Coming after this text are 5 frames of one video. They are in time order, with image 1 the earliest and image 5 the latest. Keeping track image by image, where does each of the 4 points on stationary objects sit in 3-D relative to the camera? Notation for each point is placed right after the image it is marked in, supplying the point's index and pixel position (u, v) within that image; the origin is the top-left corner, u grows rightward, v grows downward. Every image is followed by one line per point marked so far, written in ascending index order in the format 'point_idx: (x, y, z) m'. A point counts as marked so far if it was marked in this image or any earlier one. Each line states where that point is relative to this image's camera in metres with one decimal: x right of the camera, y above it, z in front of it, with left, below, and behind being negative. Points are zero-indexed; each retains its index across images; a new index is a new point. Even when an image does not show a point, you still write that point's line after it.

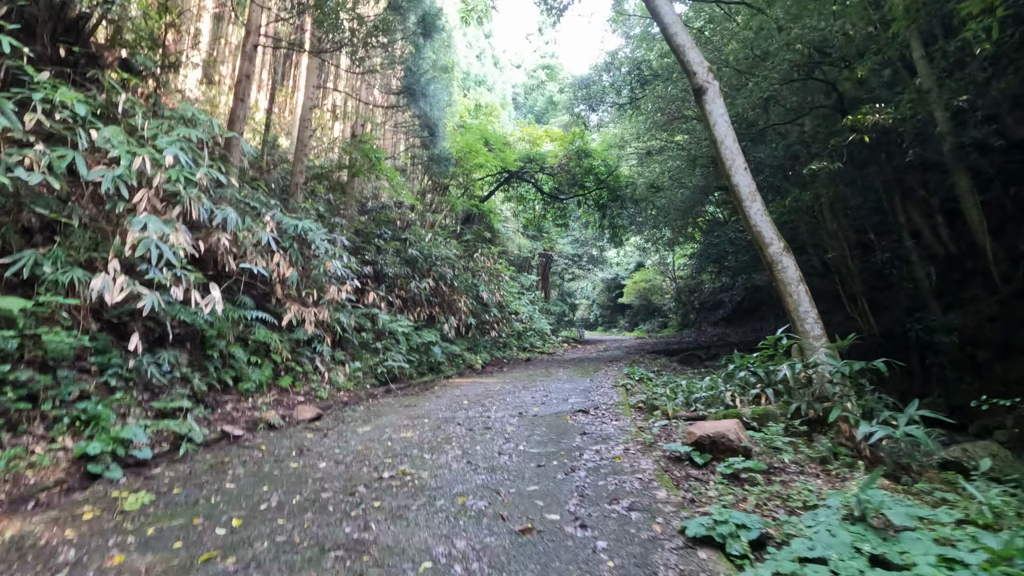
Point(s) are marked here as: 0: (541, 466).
0: (+0.2, -0.9, +2.8) m
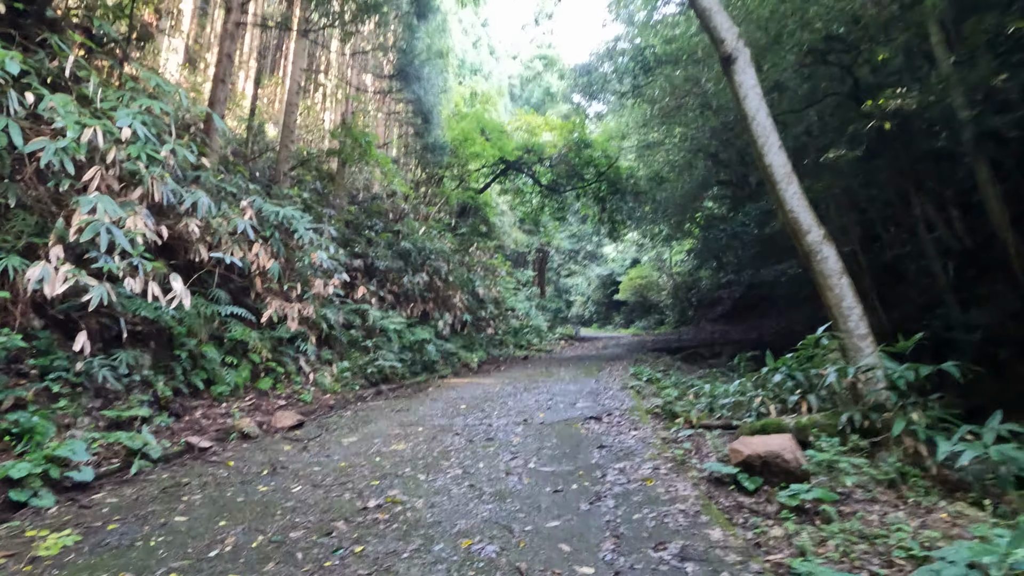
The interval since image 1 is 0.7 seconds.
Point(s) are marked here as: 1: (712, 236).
0: (+0.2, -0.9, +2.4) m
1: (+5.1, +1.3, +13.6) m
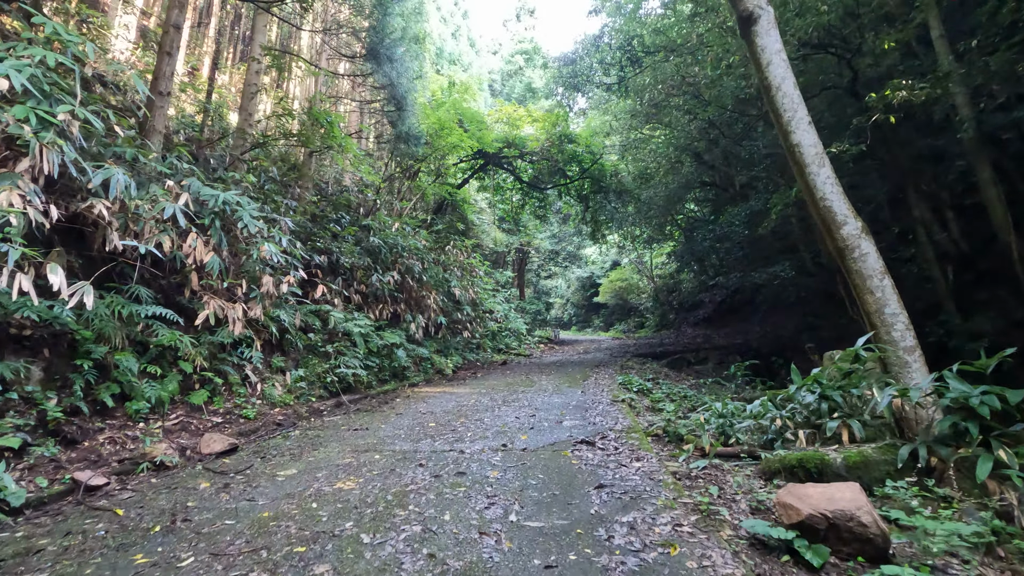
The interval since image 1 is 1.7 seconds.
0: (+0.1, -0.9, +1.7) m
1: (+4.6, +1.3, +13.2) m
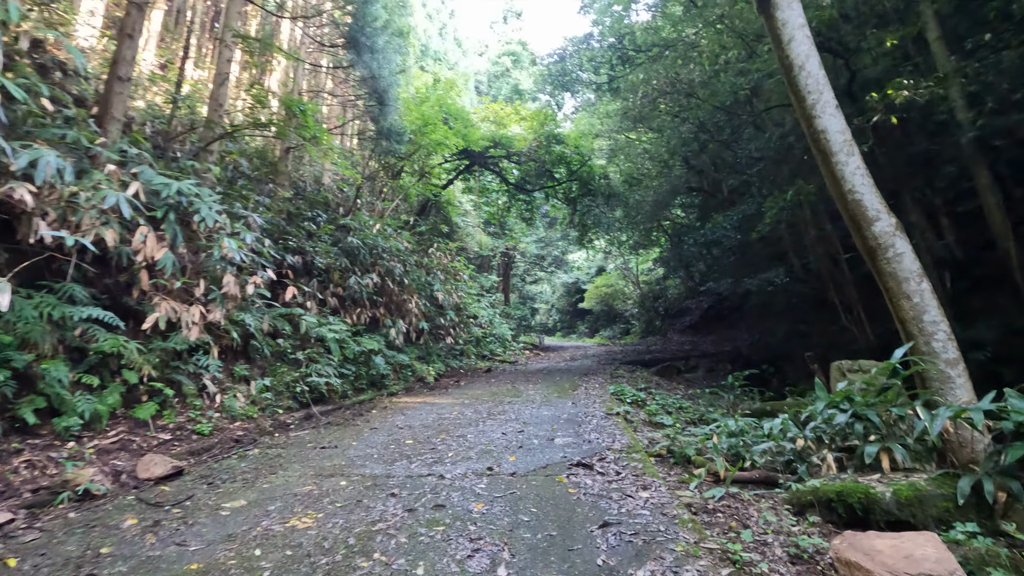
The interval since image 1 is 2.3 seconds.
0: (+0.1, -0.9, +1.3) m
1: (+4.2, +1.1, +12.9) m
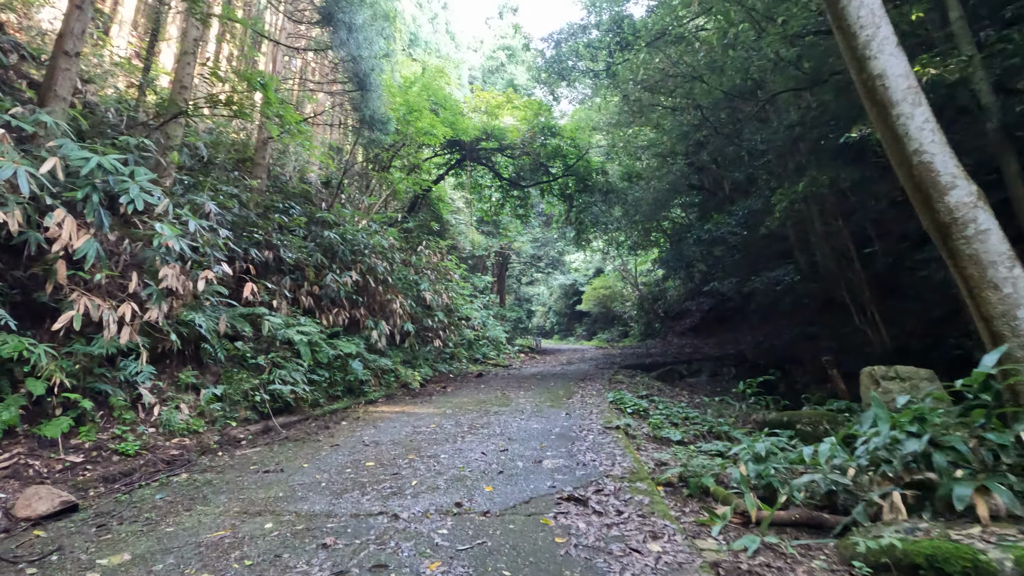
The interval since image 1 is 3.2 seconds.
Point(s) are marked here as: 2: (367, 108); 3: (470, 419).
0: (0.0, -0.8, +0.7) m
1: (+4.1, +1.1, +12.4) m
2: (-2.3, +2.9, +8.6) m
3: (-0.4, -1.2, +4.7) m
